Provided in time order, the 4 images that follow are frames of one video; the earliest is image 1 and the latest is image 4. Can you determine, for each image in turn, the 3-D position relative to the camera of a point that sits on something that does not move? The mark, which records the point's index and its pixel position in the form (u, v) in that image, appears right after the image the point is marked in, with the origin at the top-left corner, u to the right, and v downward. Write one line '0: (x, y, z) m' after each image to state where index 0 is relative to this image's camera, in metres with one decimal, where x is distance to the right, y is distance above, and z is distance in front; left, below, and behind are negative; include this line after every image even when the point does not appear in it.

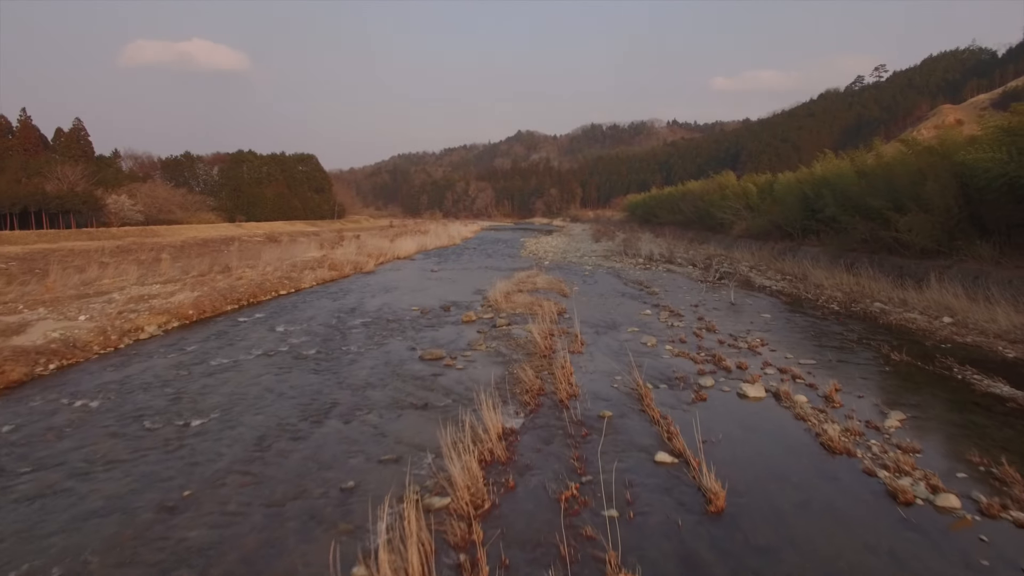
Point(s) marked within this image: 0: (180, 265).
0: (-9.9, +0.7, +17.3) m
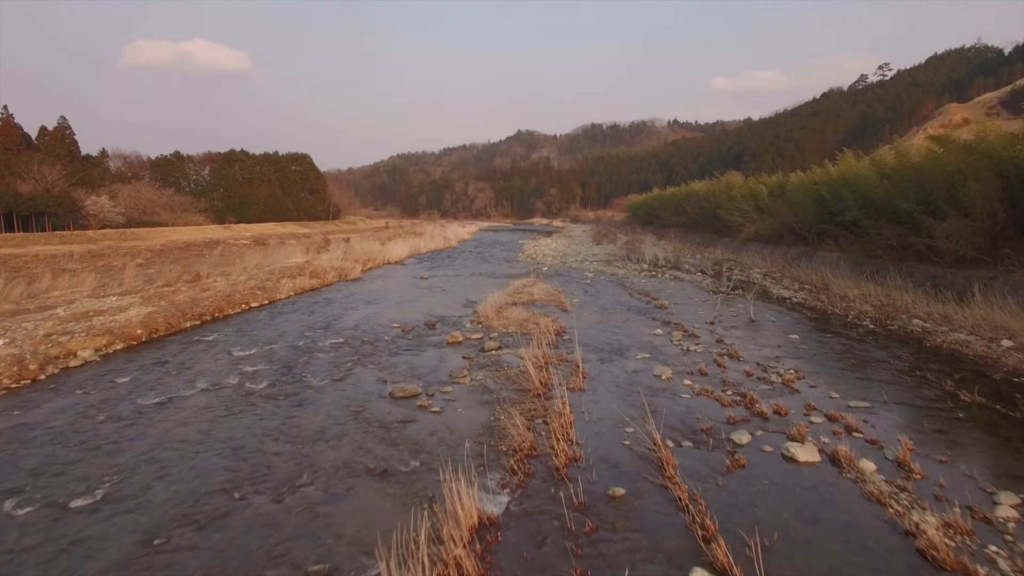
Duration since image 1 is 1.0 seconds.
0: (-10.1, +0.4, +16.1) m
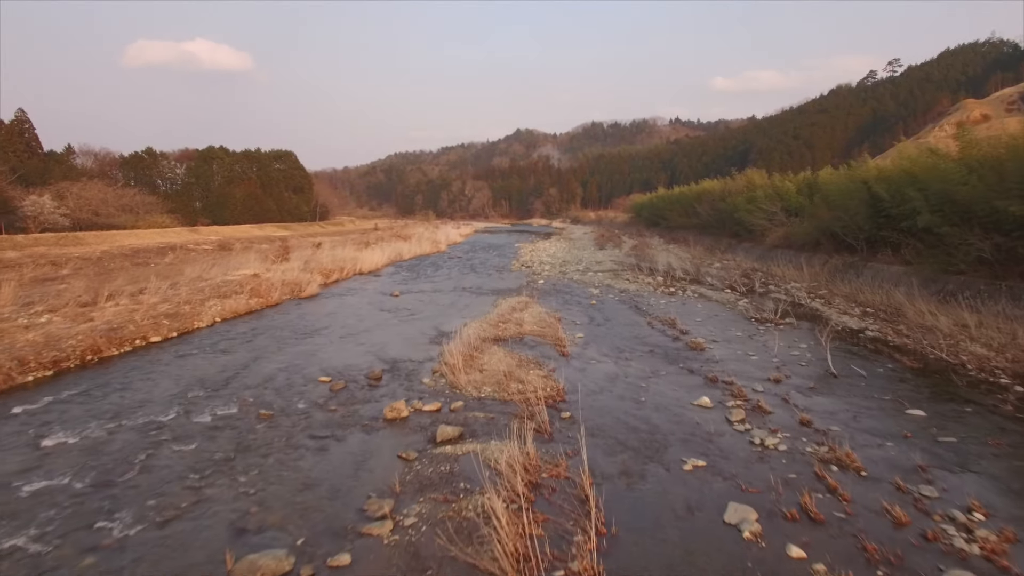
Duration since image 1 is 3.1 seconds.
0: (-10.4, -0.1, +12.9) m
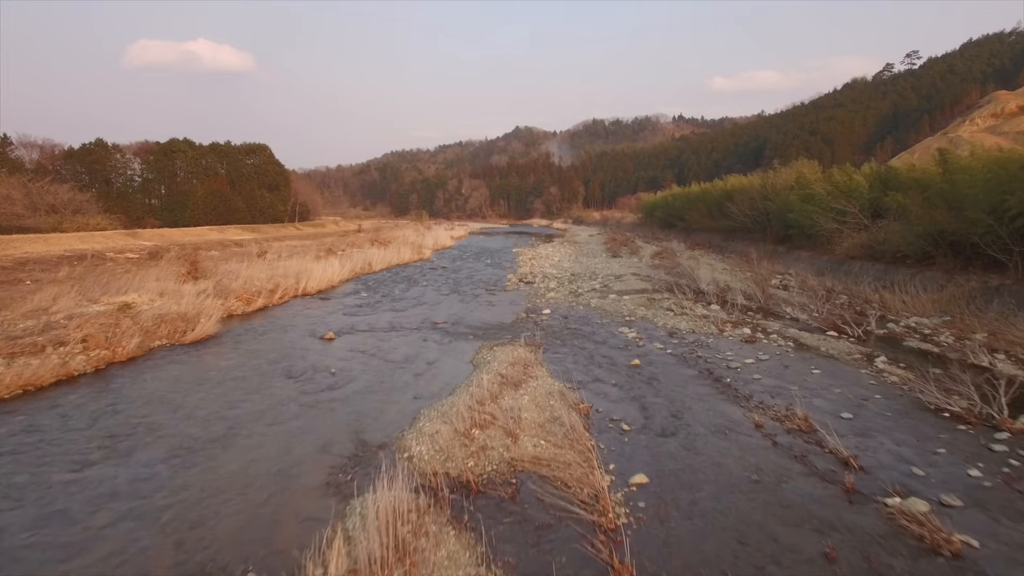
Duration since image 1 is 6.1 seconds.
0: (-10.5, -0.8, +7.7) m
